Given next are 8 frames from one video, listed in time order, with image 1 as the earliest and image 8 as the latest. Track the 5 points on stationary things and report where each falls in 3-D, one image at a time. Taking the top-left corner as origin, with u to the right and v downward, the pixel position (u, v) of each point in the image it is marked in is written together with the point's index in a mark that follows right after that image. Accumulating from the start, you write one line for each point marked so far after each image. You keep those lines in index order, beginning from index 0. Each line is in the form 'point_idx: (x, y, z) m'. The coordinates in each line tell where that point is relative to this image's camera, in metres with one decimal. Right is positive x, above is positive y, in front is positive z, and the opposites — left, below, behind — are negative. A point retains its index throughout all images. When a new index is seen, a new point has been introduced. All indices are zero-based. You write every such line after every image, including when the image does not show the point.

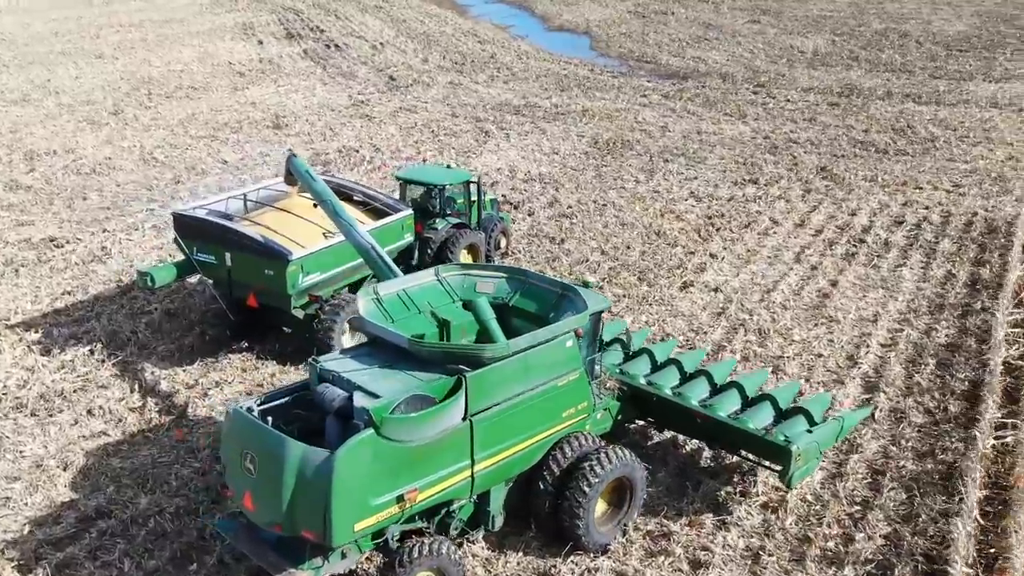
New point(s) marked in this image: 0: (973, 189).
0: (+5.9, +1.3, +13.2) m
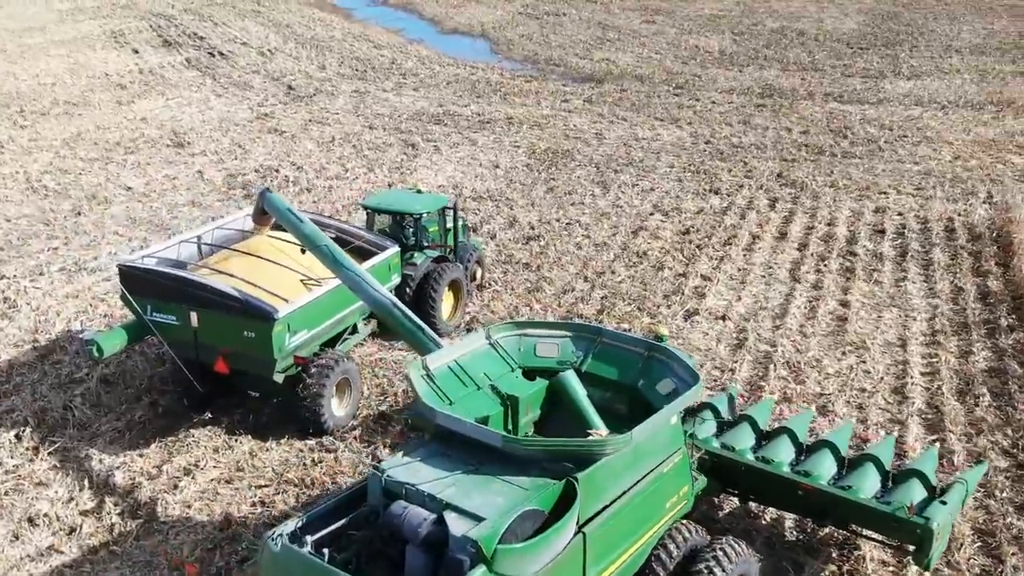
0: (+5.2, +1.2, +12.8) m
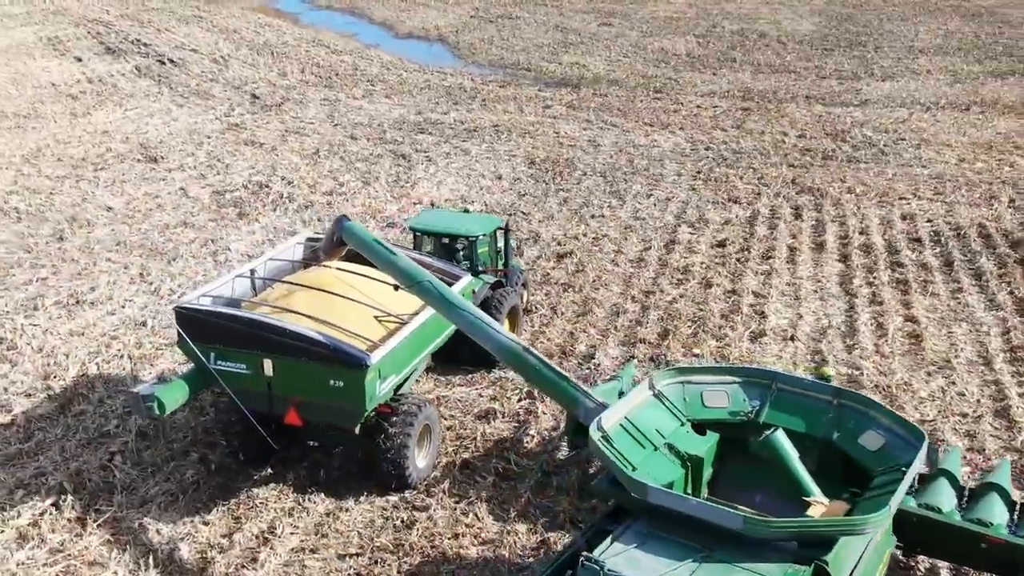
0: (+5.4, +1.1, +12.5) m
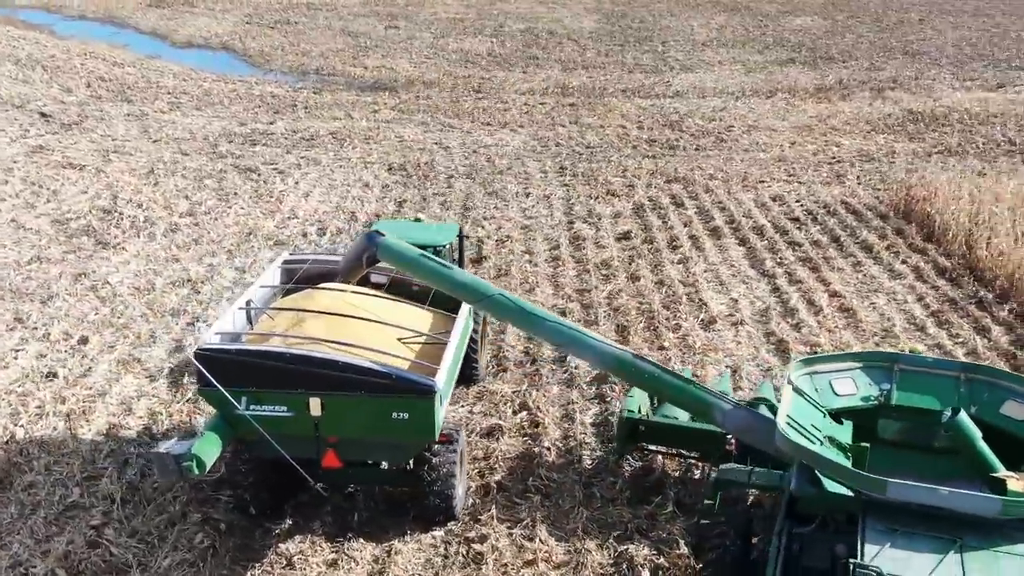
0: (+3.8, +1.4, +13.3) m
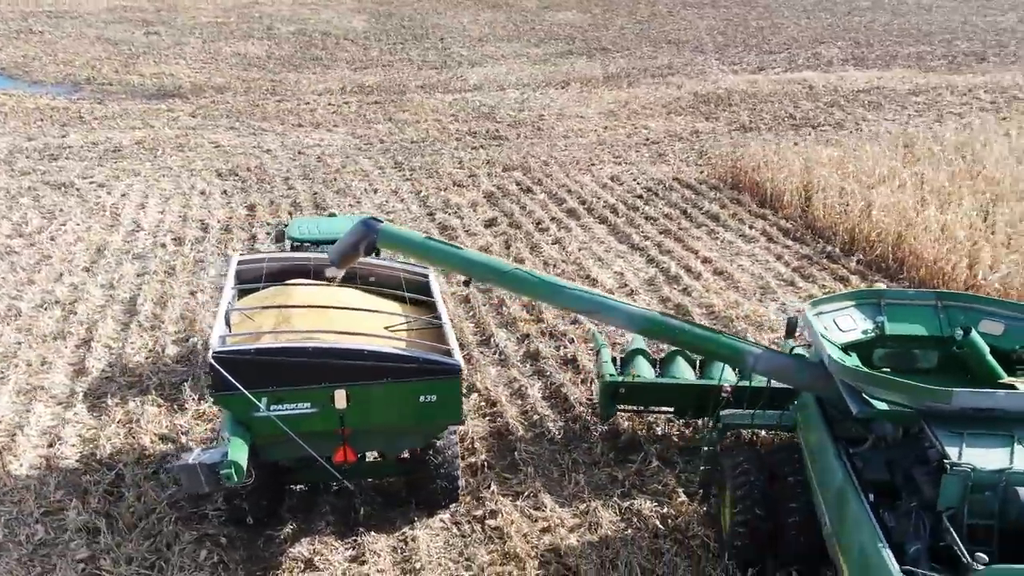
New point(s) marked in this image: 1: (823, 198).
0: (+1.6, +1.8, +14.0) m
1: (+3.3, +0.9, +10.9) m
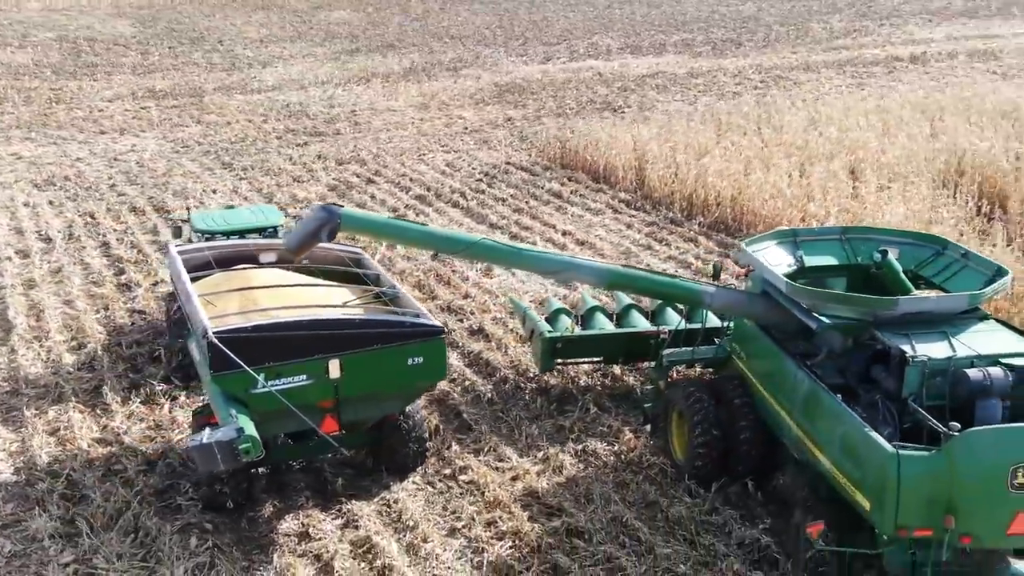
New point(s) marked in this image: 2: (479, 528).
0: (-0.7, +2.0, +14.5) m
1: (+1.6, +1.3, +11.8) m
2: (-0.2, -1.2, +5.3) m
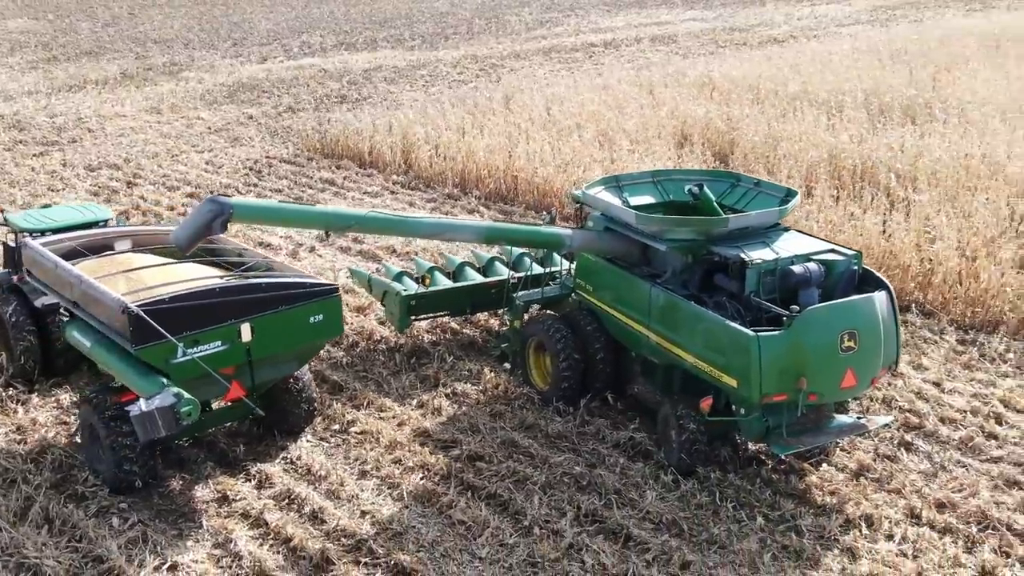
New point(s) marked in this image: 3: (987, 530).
0: (-4.2, +2.0, +14.3) m
1: (-1.1, +1.6, +12.4) m
2: (-0.7, -1.0, +5.7) m
3: (+2.4, -1.2, +5.3) m
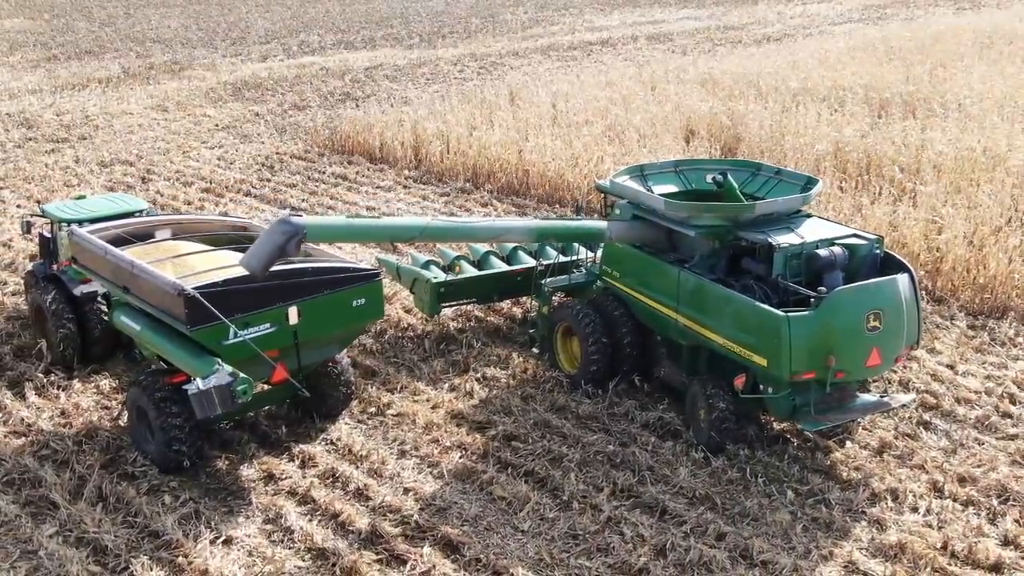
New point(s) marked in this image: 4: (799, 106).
0: (-4.1, +2.1, +14.5) m
1: (-1.0, +1.7, +12.6) m
2: (-0.5, -0.9, +5.9) m
3: (+2.6, -1.1, +5.5) m
4: (+3.9, +2.5, +14.1) m
